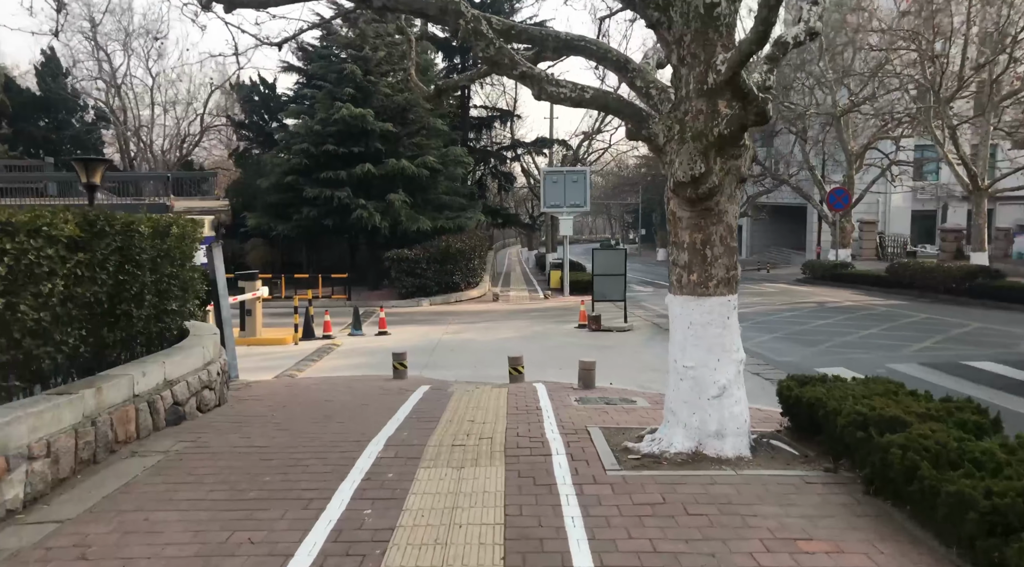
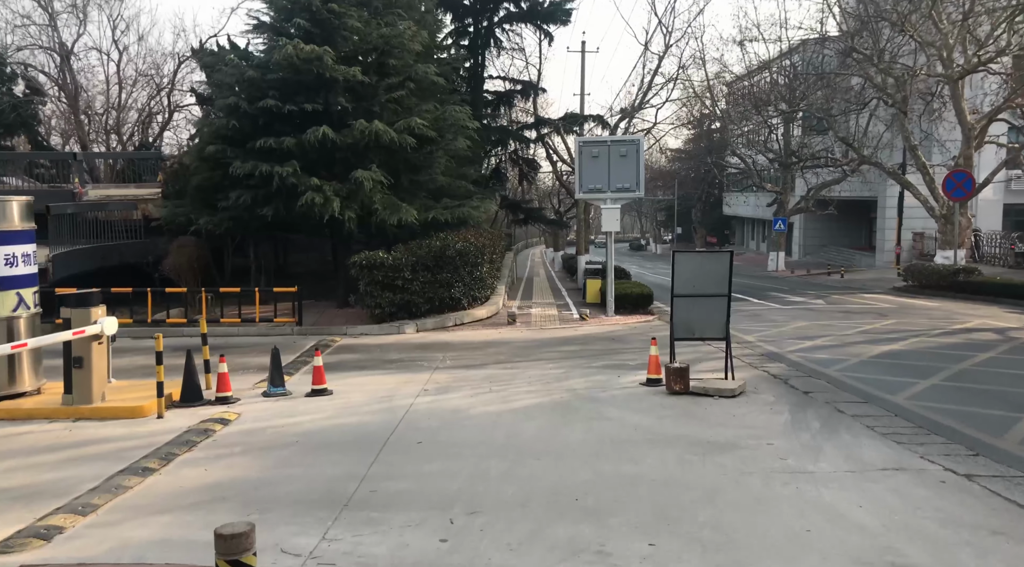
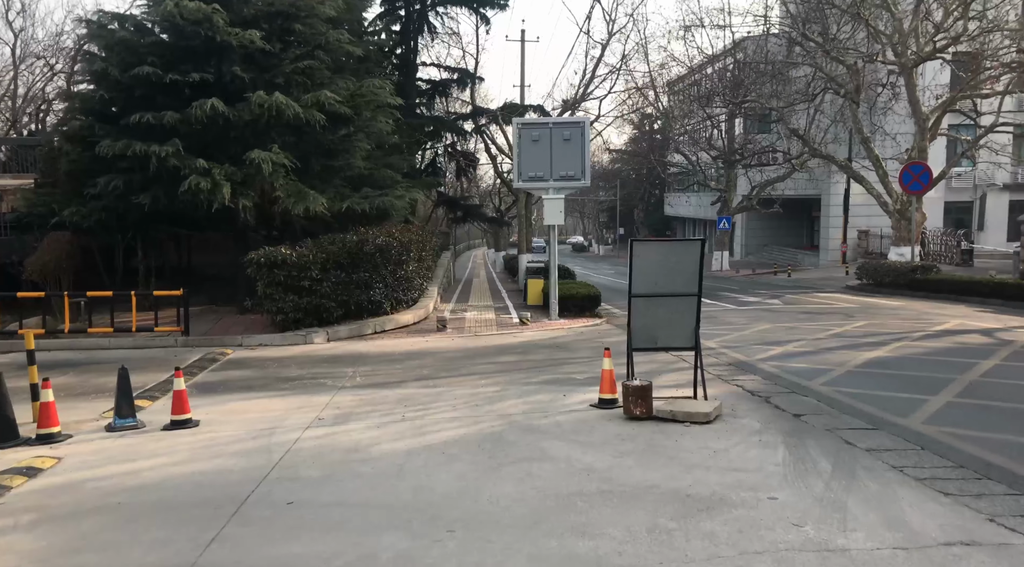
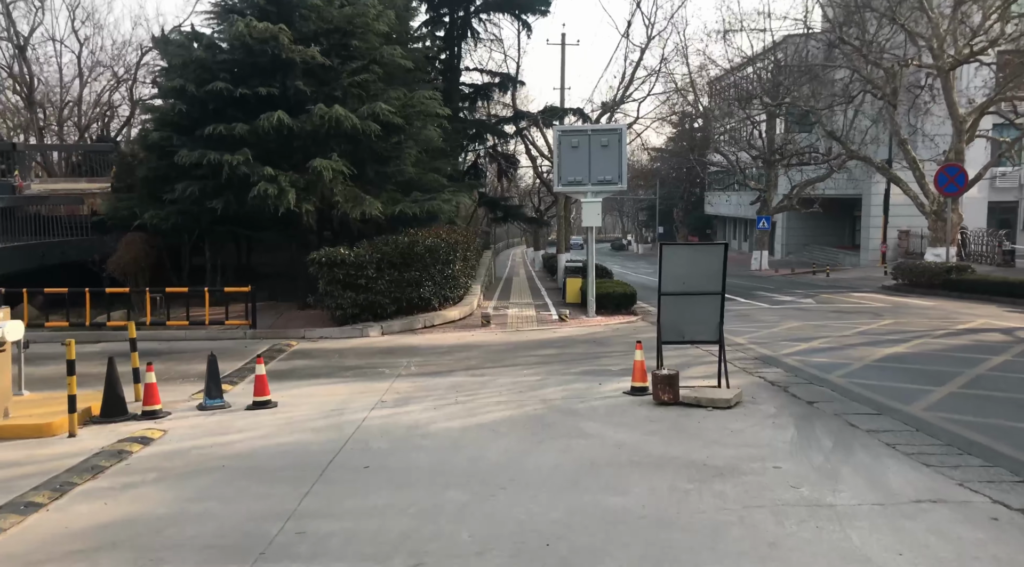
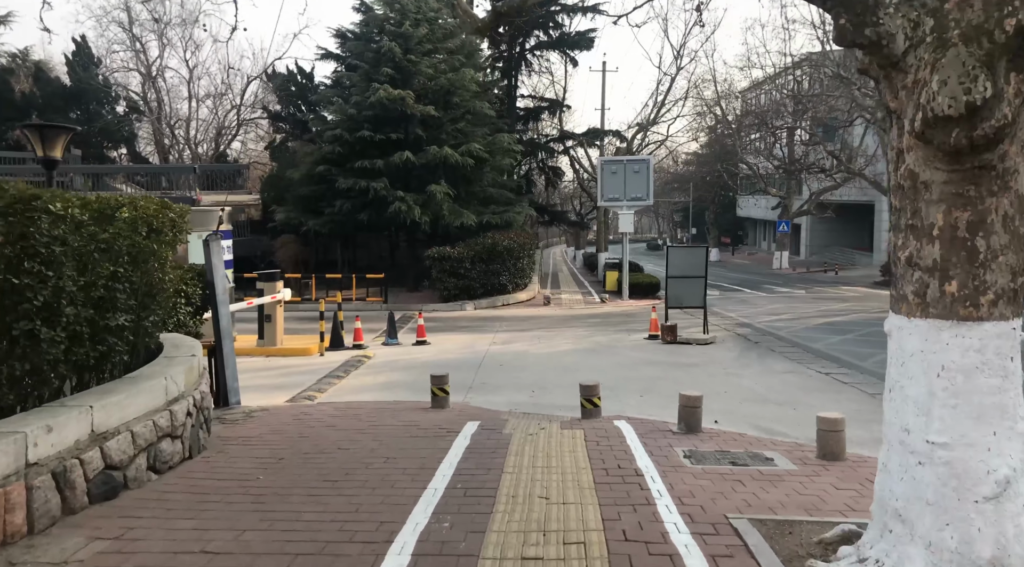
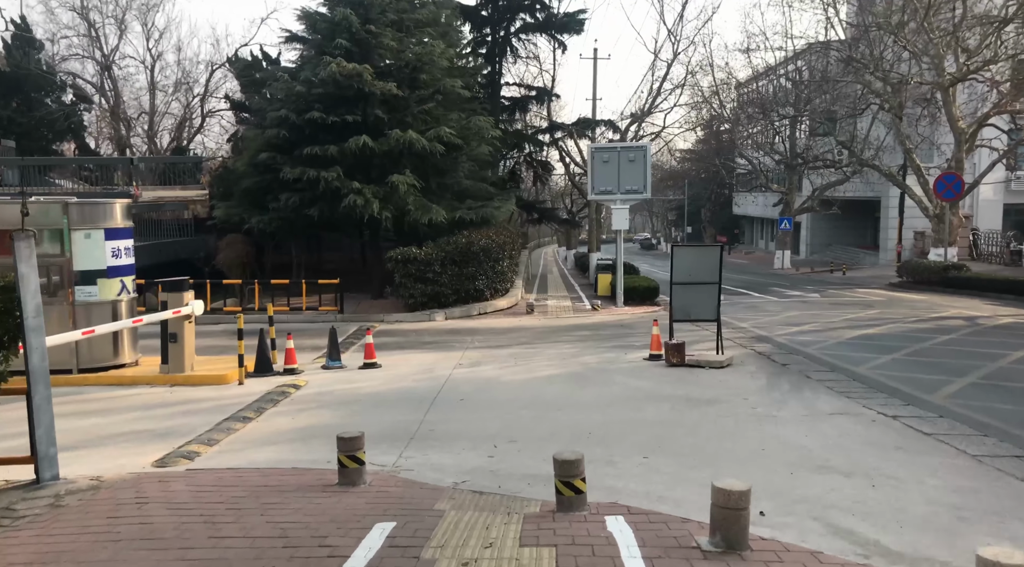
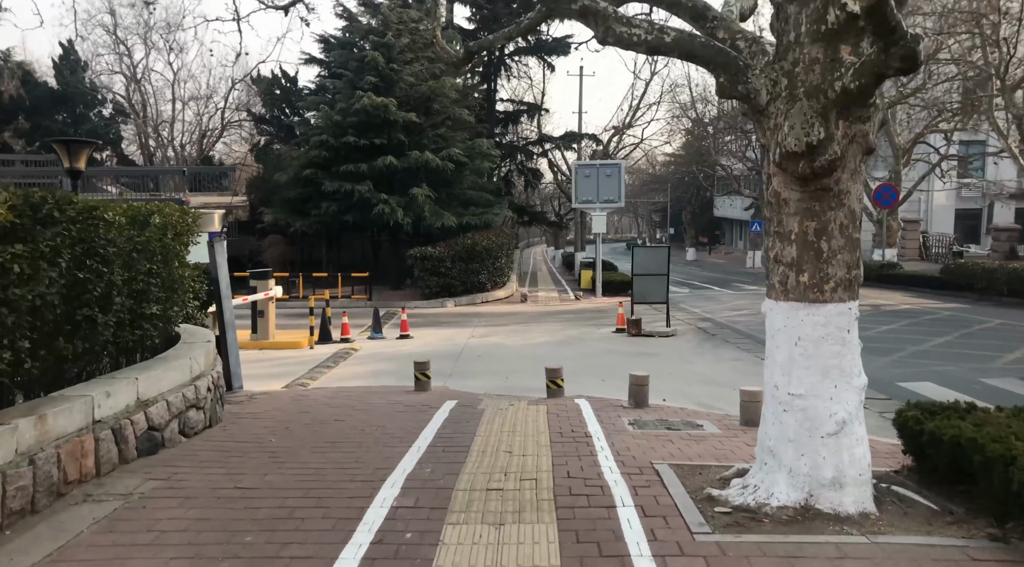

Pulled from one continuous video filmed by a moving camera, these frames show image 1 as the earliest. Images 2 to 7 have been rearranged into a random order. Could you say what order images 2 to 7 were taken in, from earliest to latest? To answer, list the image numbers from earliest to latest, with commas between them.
7, 5, 6, 2, 4, 3
